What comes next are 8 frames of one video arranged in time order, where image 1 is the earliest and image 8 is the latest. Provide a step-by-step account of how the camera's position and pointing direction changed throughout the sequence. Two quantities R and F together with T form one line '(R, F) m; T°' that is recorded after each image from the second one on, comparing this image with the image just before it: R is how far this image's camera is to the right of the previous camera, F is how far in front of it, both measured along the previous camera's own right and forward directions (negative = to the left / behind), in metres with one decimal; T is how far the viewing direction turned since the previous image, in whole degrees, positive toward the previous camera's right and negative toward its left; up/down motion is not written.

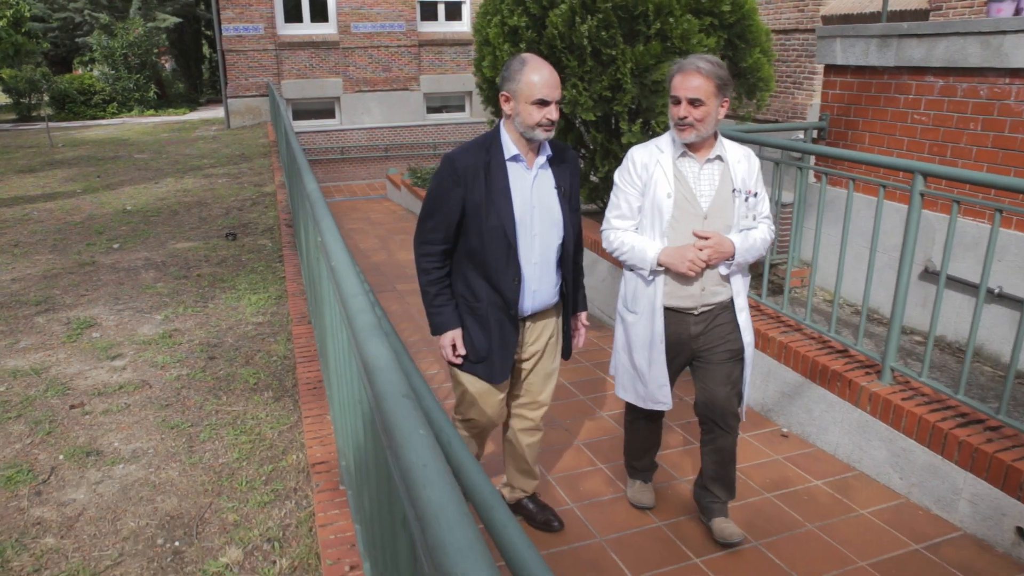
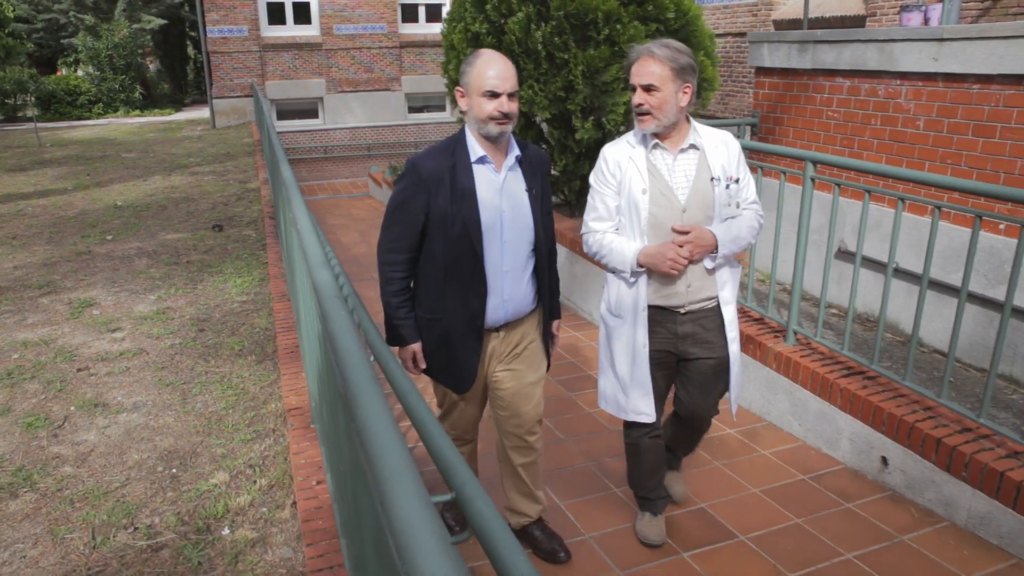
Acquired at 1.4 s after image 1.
(+0.2, -0.6) m; +1°
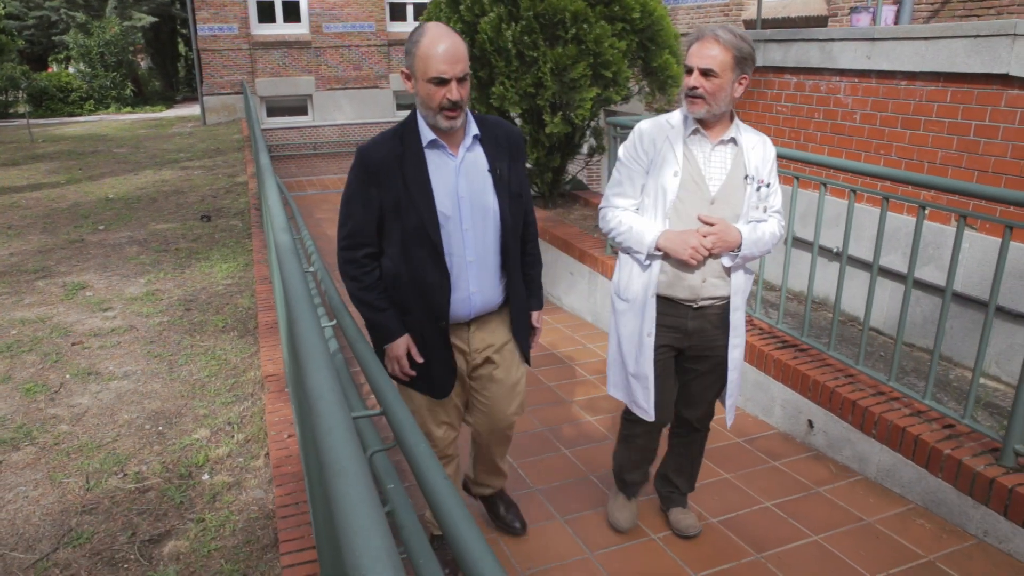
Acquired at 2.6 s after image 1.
(+0.2, -0.3) m; 0°
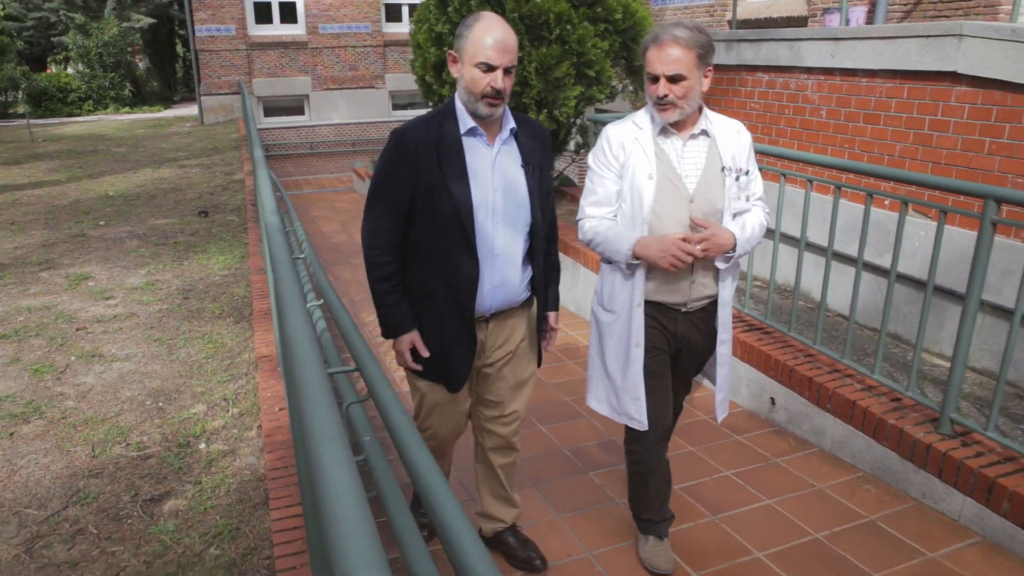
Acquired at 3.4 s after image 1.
(+0.1, -0.2) m; 0°
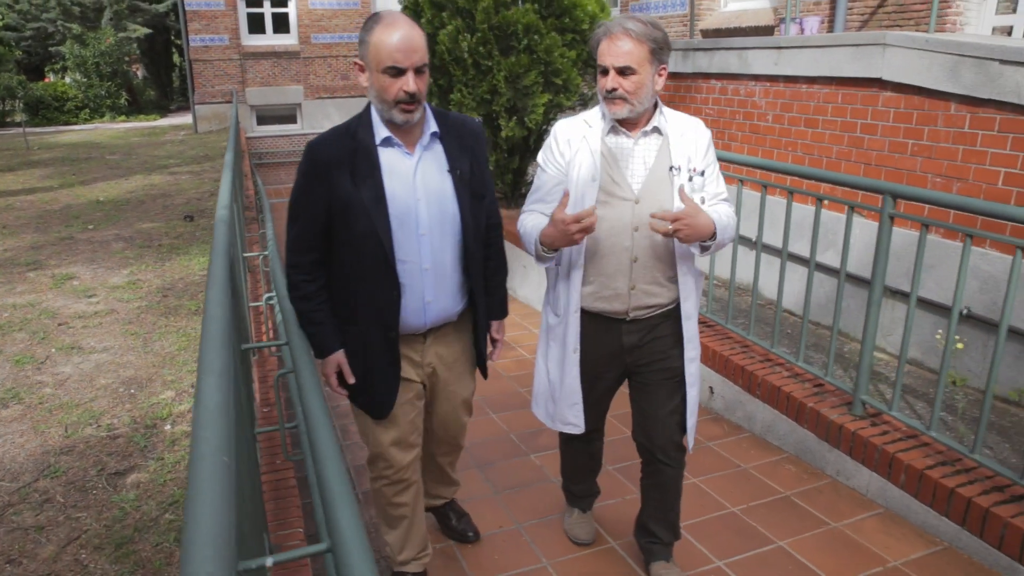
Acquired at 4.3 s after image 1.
(+0.3, -0.3) m; 0°
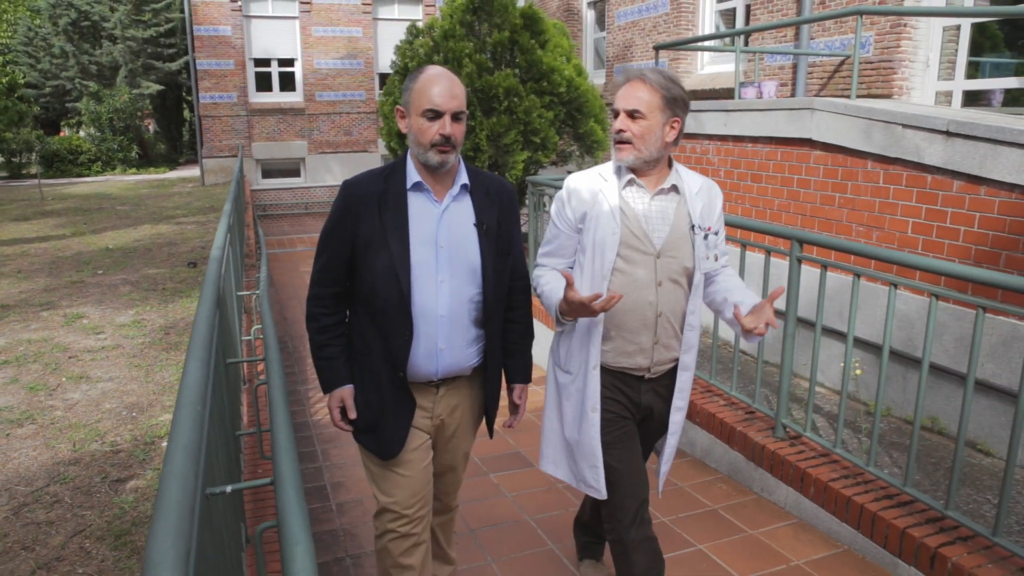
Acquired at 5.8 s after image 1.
(+0.2, -0.5) m; 0°
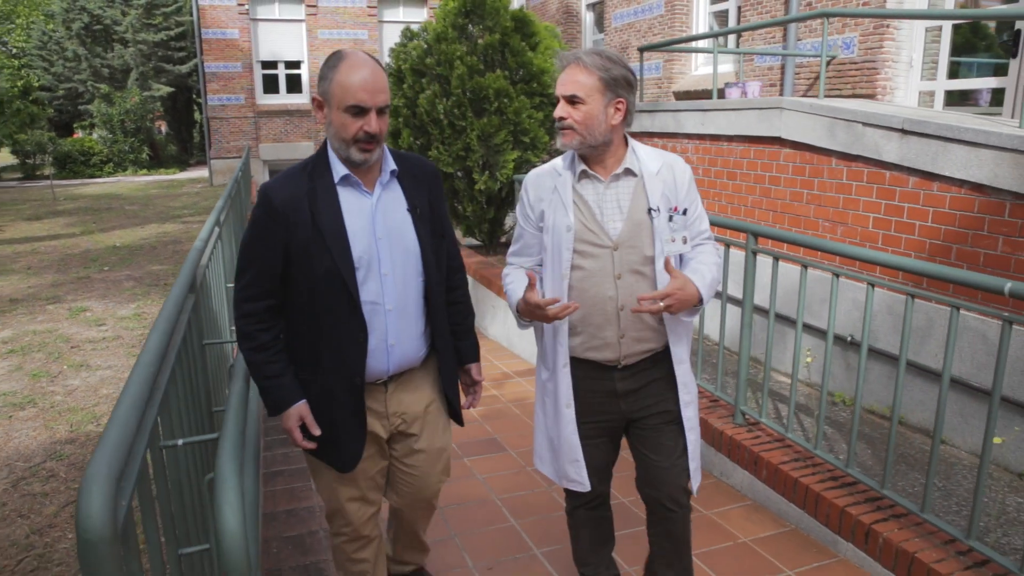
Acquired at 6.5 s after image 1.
(+0.2, -0.2) m; -1°
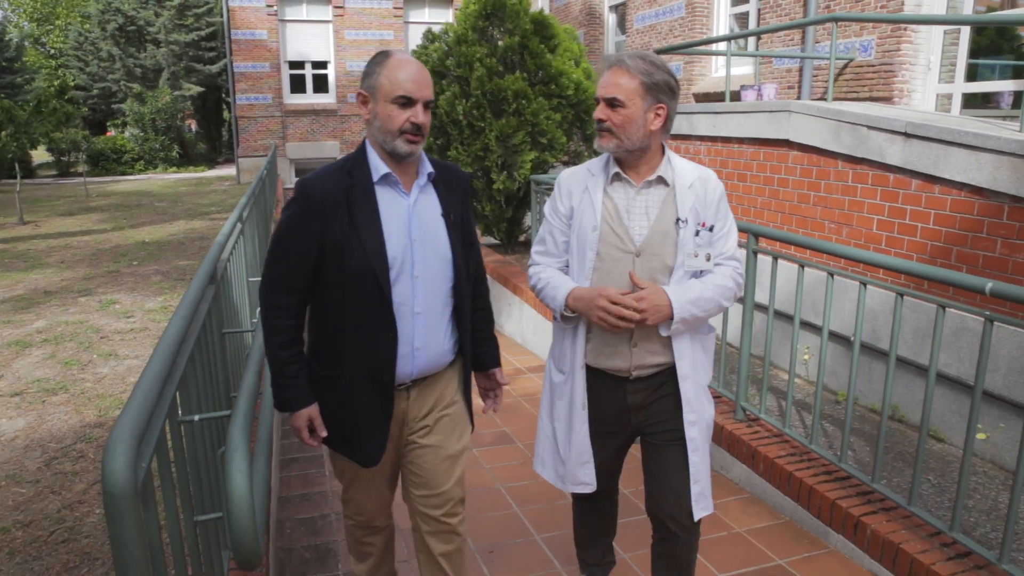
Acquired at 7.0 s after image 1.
(+0.1, -0.1) m; -2°
